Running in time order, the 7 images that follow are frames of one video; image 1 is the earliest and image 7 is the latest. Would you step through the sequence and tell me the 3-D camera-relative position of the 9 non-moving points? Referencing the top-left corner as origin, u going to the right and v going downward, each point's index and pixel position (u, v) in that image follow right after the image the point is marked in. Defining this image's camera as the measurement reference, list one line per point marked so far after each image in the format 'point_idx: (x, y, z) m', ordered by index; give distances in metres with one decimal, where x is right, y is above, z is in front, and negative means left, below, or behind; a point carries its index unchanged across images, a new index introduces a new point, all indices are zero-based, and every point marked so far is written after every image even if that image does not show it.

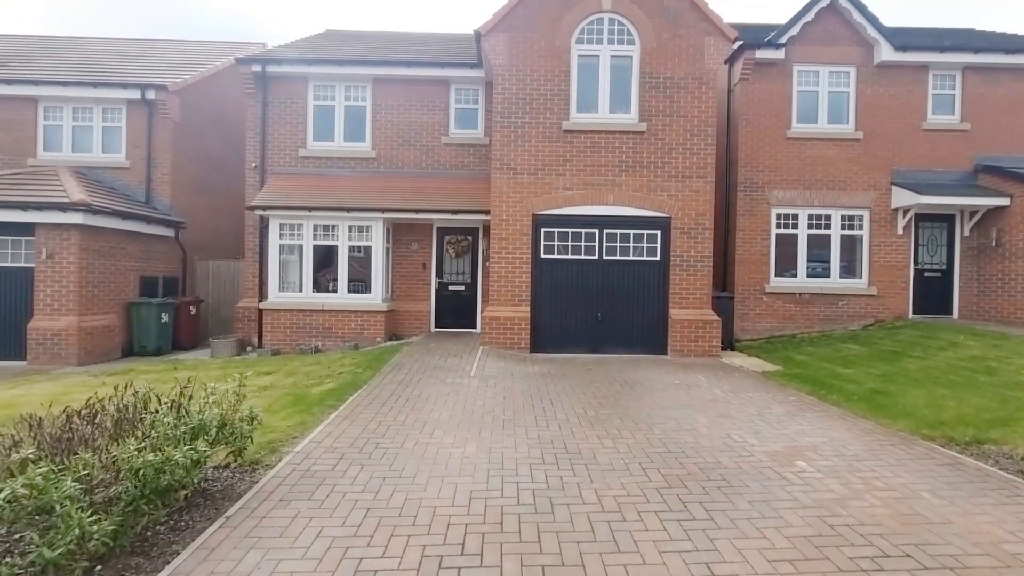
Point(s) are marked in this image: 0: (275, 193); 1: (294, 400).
0: (-5.7, +2.3, +11.6) m
1: (-3.0, -1.5, +6.6) m
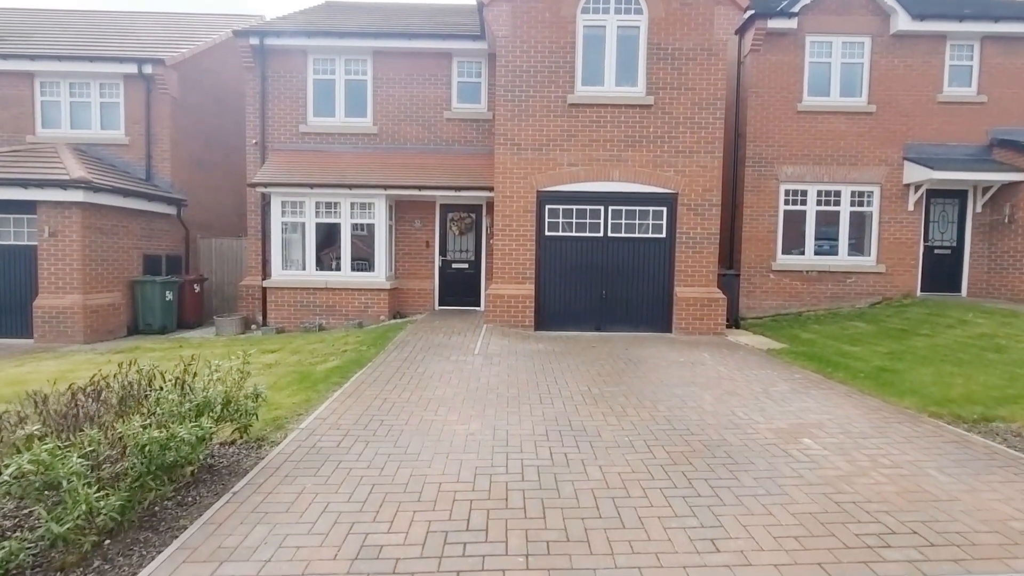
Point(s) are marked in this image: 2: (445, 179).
0: (-5.6, +2.8, +11.5) m
1: (-2.9, -1.2, +6.6) m
2: (-1.6, +2.6, +11.3) m
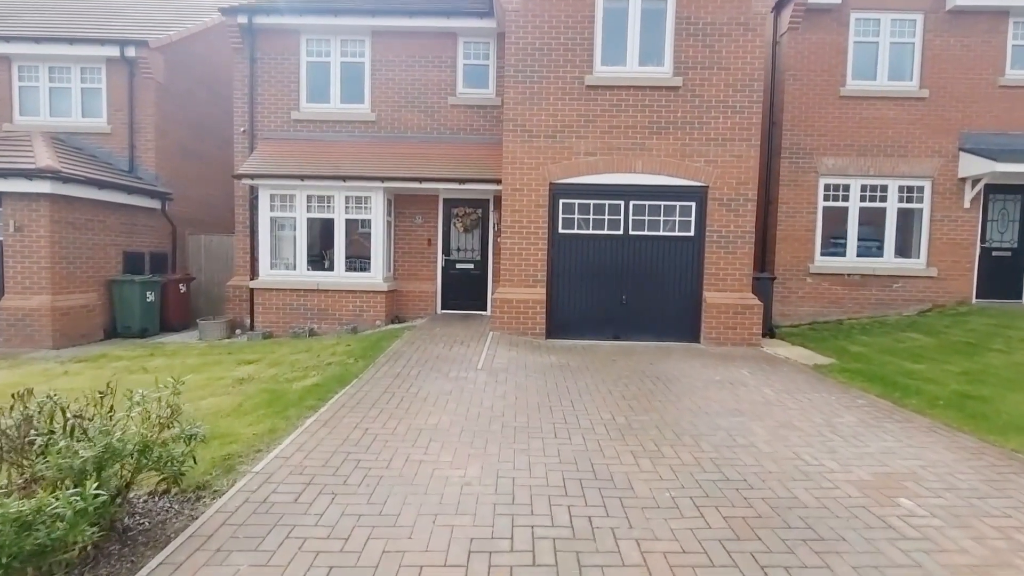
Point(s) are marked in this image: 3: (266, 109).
0: (-5.4, +2.8, +10.5) m
1: (-2.8, -1.3, +5.6) m
2: (-1.4, +2.5, +10.3) m
3: (-5.7, +4.1, +11.1) m
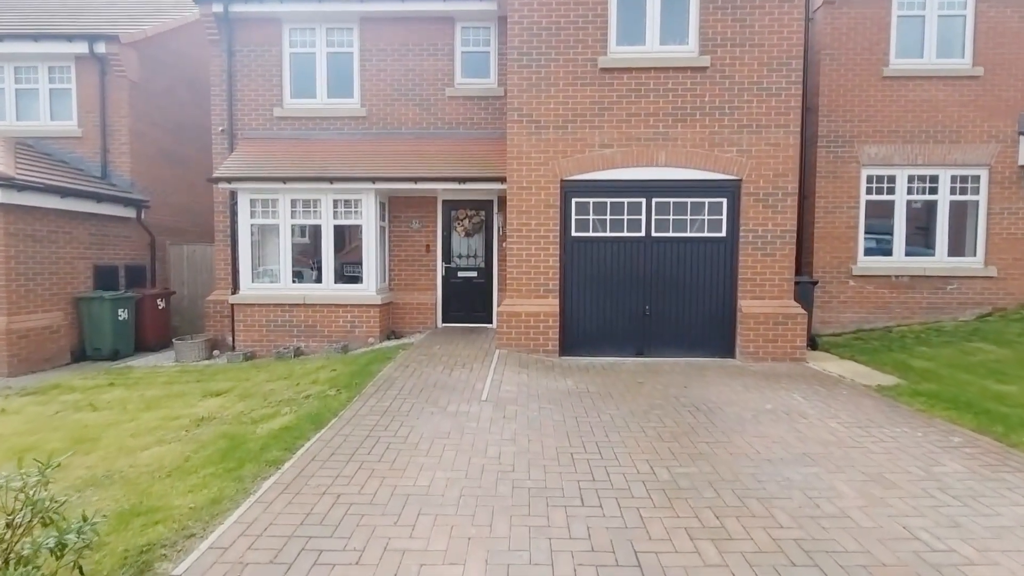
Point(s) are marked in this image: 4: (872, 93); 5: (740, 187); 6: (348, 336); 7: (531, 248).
0: (-5.3, +2.5, +9.5) m
1: (-2.7, -1.5, +4.6) m
2: (-1.3, +2.3, +9.2) m
3: (-5.6, +3.8, +10.1) m
4: (+7.3, +3.9, +9.7) m
5: (+3.8, +1.7, +8.0) m
6: (-3.2, -1.0, +9.5) m
7: (+0.3, +0.7, +8.2) m
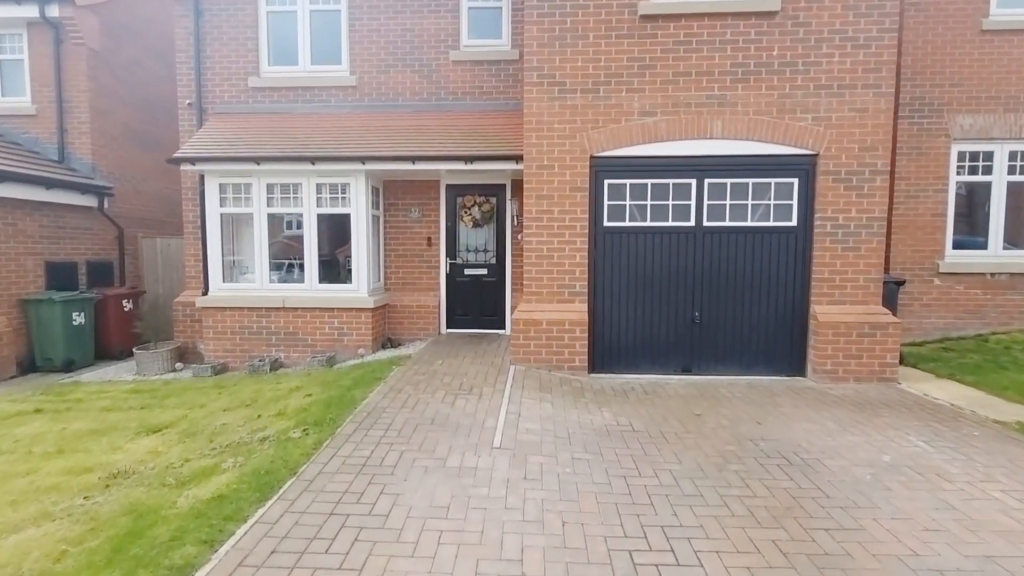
0: (-5.0, +2.5, +8.1) m
1: (-2.5, -1.6, +3.2) m
2: (-1.0, +2.3, +7.7) m
3: (-5.3, +3.8, +8.7) m
4: (+7.5, +3.9, +8.0) m
5: (+4.1, +1.7, +6.4) m
6: (-2.9, -1.0, +8.0) m
7: (+0.6, +0.7, +6.7) m
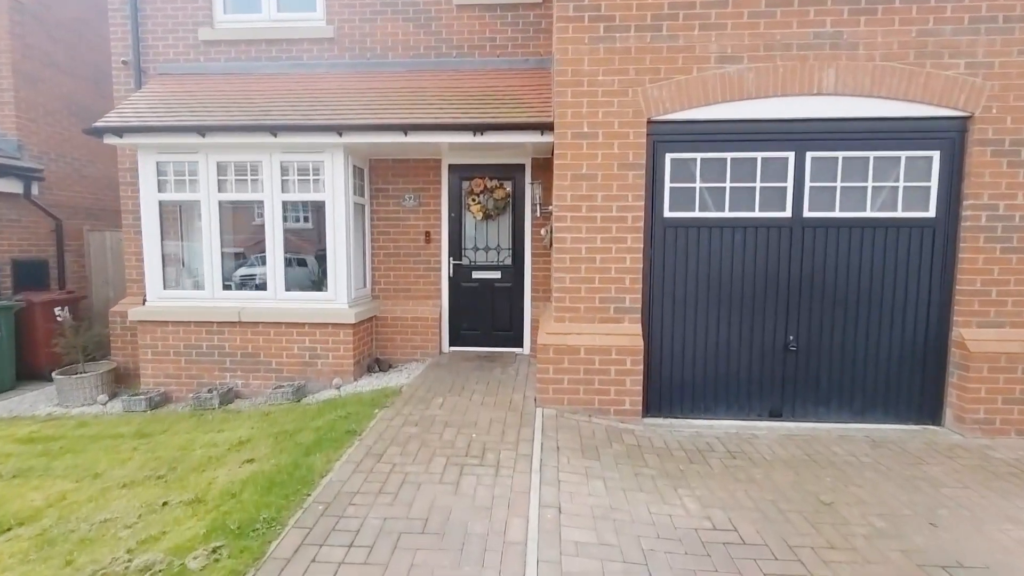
0: (-4.7, +2.4, +6.3) m
1: (-2.3, -1.8, +1.4) m
2: (-0.7, +2.1, +5.8) m
3: (-5.0, +3.7, +6.9) m
4: (+7.8, +3.8, +6.0) m
5: (+4.3, +1.5, +4.6) m
6: (-2.7, -1.1, +6.3) m
7: (+0.8, +0.5, +4.9) m
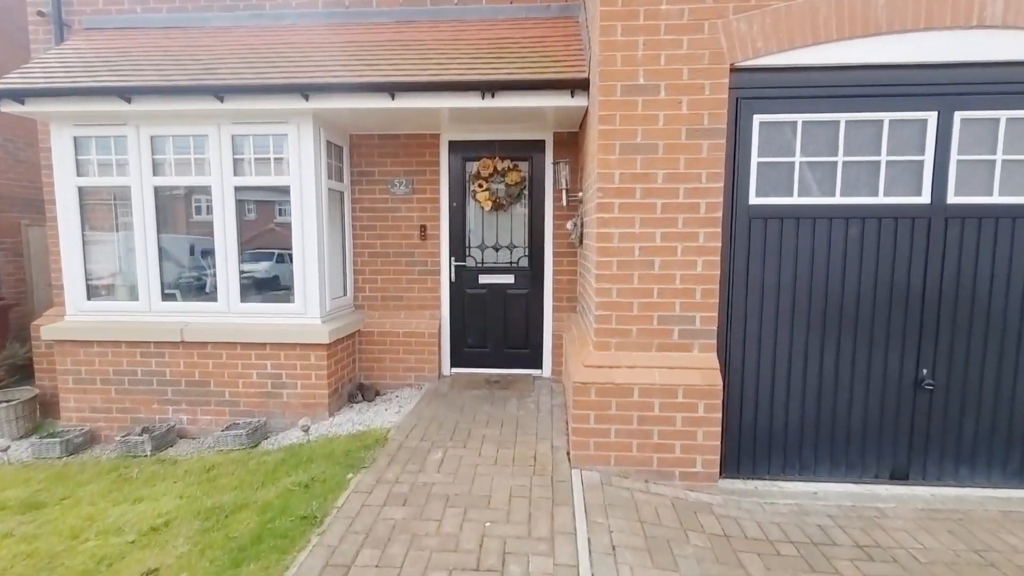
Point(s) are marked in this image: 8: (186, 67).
0: (-4.5, +2.3, +4.9) m
1: (-2.1, -2.0, +0.1) m
2: (-0.5, +2.0, +4.5) m
3: (-4.8, +3.6, +5.5) m
4: (+8.0, +3.7, +4.6) m
5: (+4.5, +1.4, +3.2) m
6: (-2.5, -1.2, +4.9) m
7: (+1.0, +0.4, +3.5) m
8: (-3.2, +2.1, +4.7) m
